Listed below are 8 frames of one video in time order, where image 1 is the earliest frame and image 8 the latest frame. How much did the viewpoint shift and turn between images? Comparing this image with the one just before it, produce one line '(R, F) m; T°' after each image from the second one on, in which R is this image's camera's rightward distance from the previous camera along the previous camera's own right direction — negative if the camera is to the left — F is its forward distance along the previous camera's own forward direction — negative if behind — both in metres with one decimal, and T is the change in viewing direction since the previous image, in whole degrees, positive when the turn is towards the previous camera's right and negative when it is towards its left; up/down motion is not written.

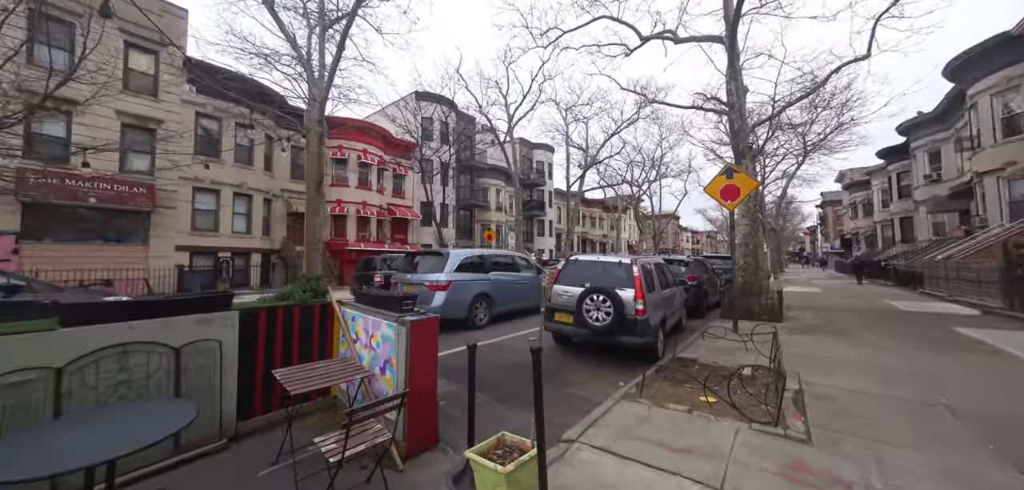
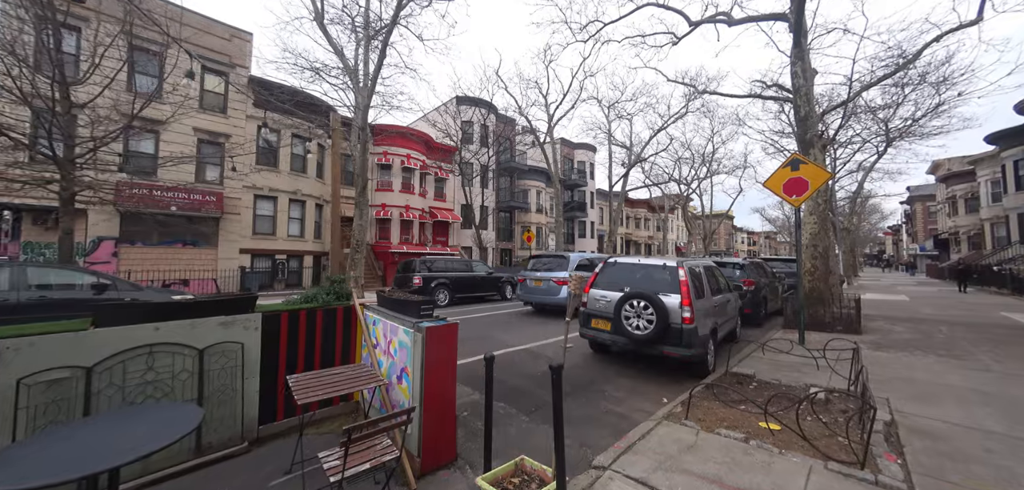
(+0.1, +0.3) m; -7°
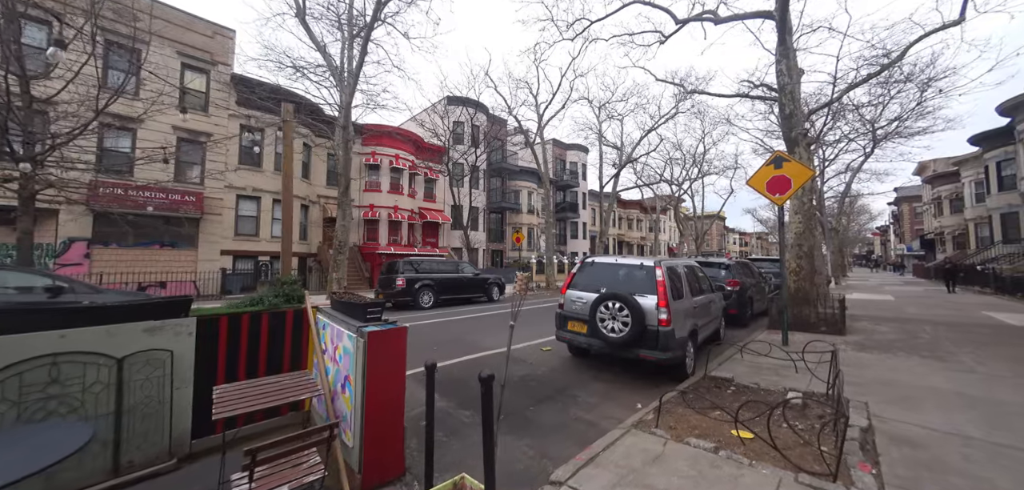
(+0.3, +0.2) m; +1°
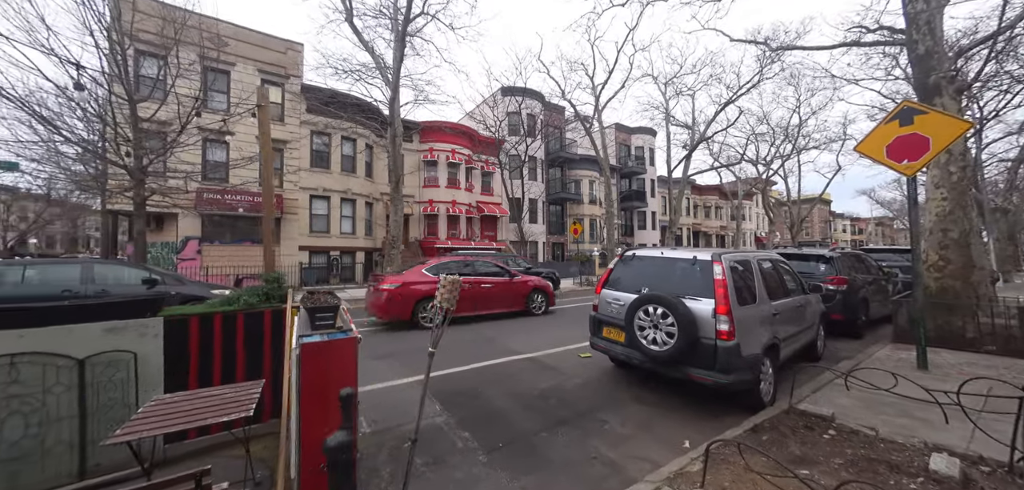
(+0.6, +0.7) m; -11°
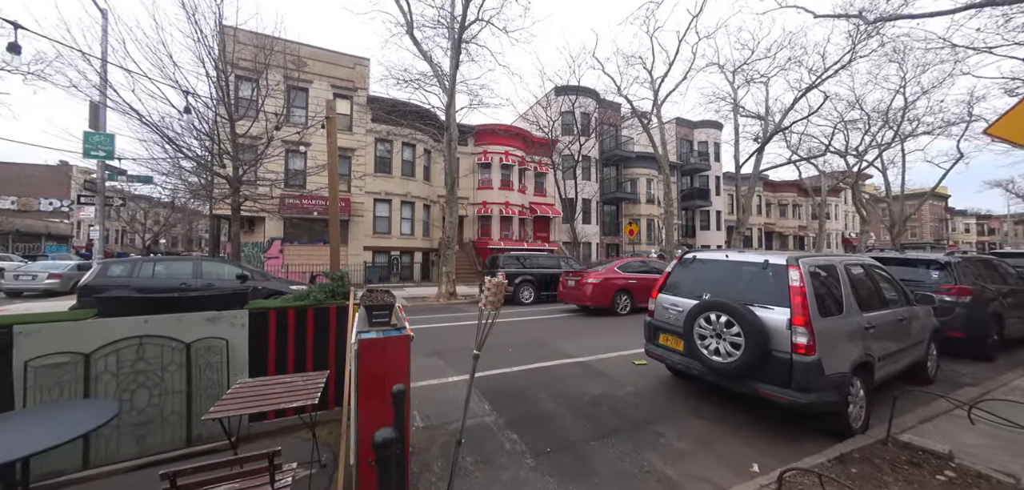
(0.0, 0.0) m; -9°
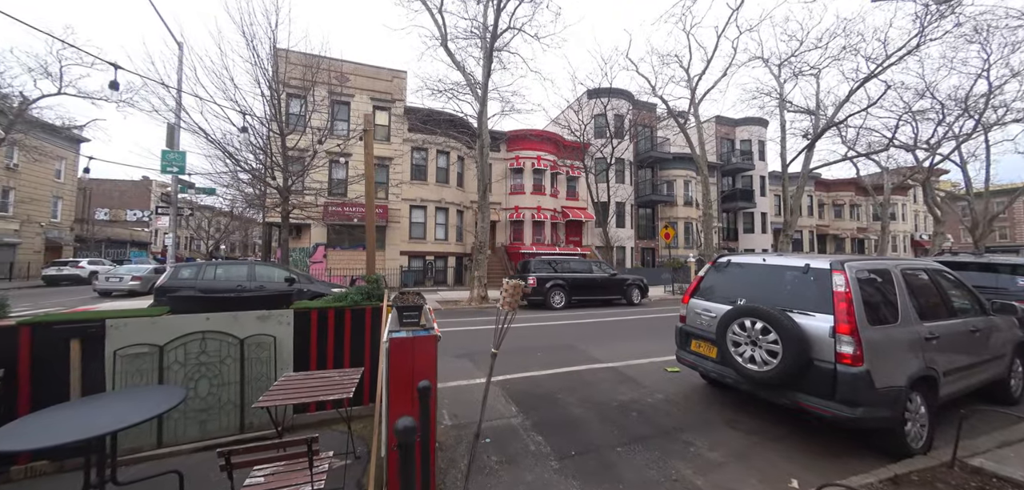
(+0.1, -0.1) m; -5°
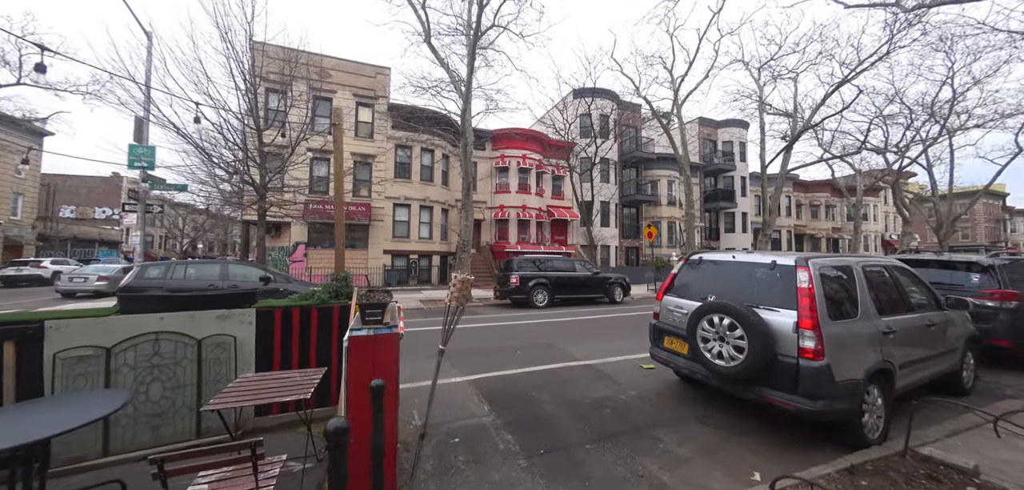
(+0.2, 0.0) m; +2°
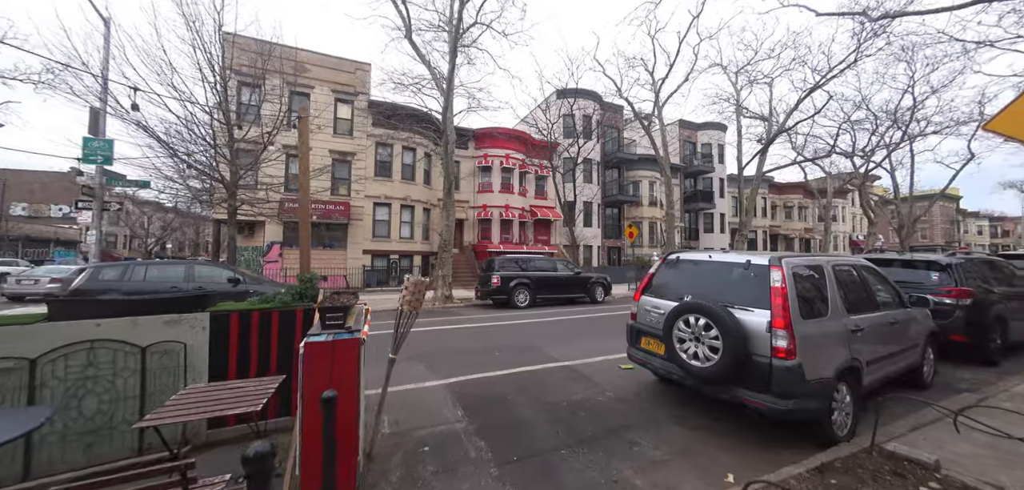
(+0.1, +0.1) m; +3°
